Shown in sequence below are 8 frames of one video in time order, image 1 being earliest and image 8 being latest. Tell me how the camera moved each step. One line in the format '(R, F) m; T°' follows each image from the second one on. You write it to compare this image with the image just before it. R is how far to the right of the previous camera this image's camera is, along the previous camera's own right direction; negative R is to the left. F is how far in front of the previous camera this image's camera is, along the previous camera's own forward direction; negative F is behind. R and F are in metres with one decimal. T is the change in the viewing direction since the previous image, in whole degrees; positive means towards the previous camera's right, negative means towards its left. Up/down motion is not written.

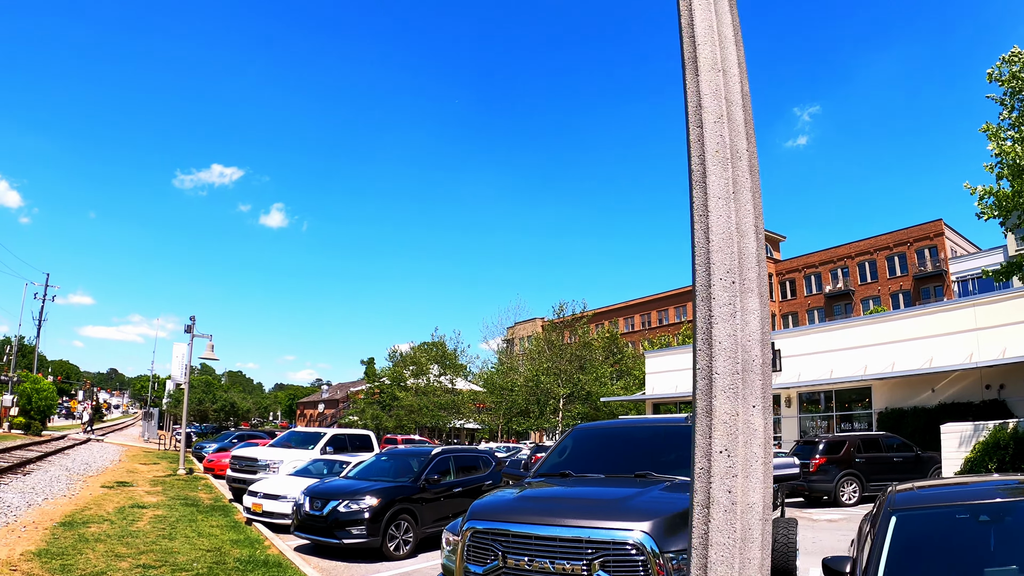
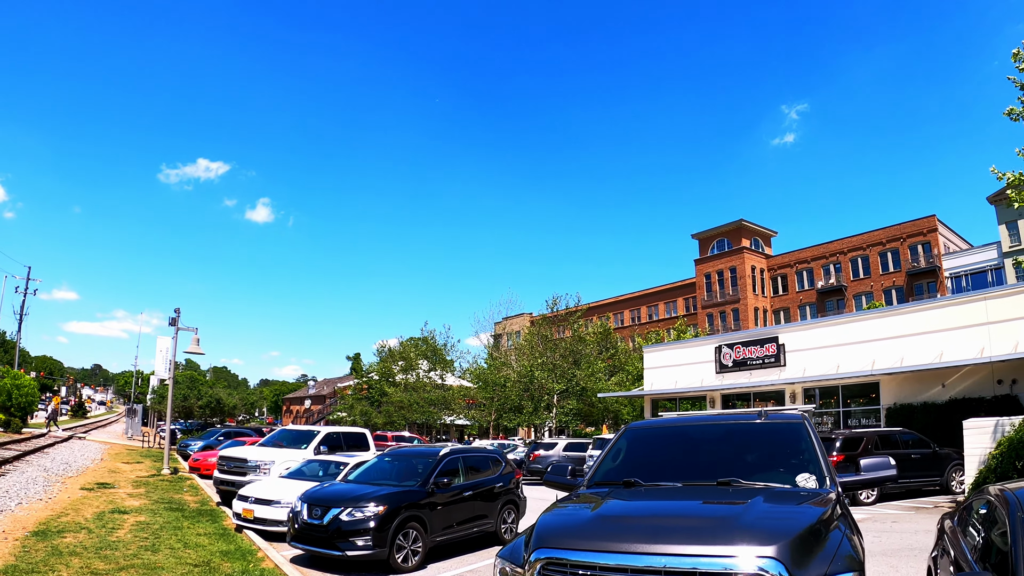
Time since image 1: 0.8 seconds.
(-0.4, +0.7) m; +1°
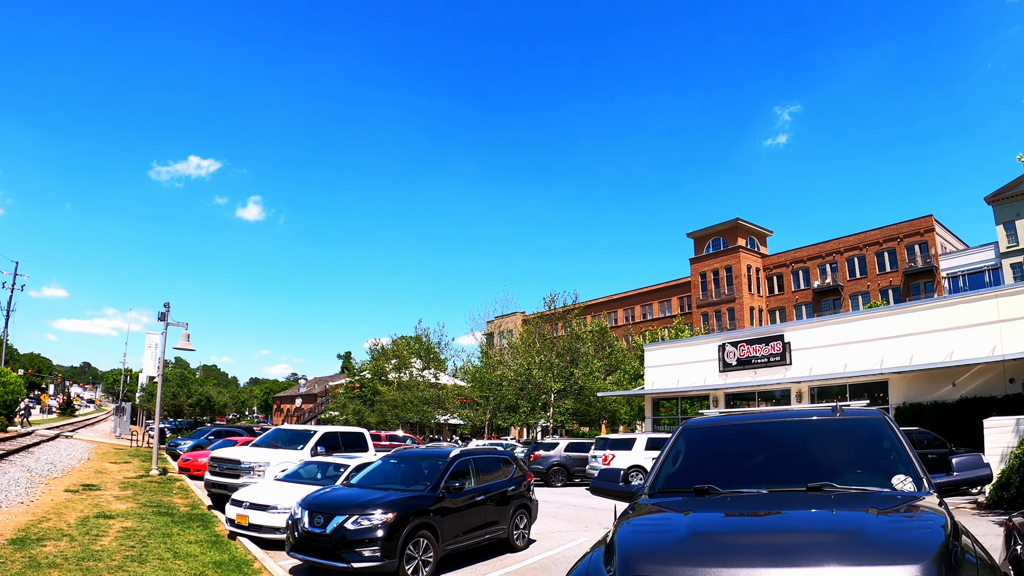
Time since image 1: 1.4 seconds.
(-0.3, +0.6) m; +1°
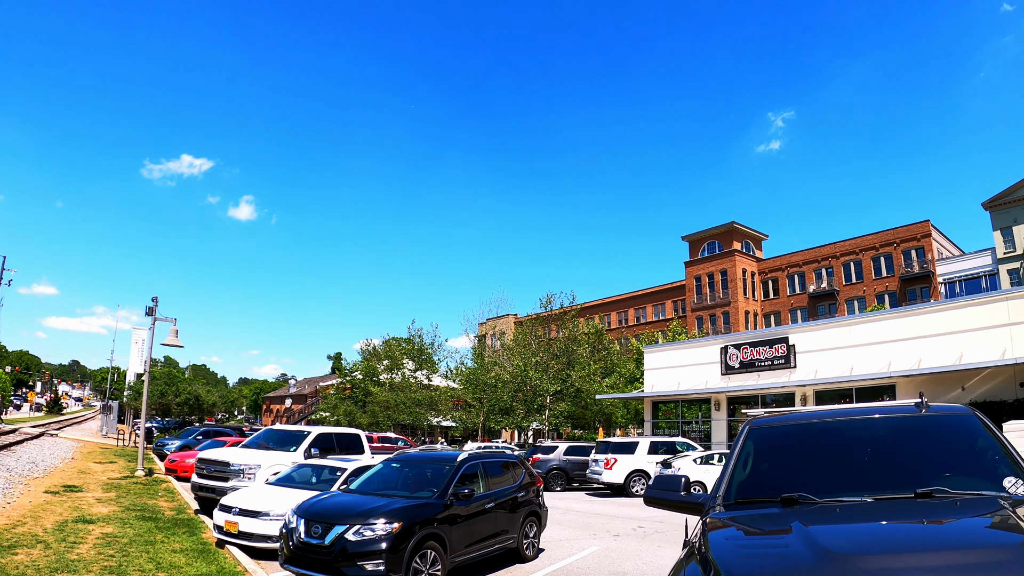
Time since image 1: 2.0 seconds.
(-0.2, +0.6) m; +1°
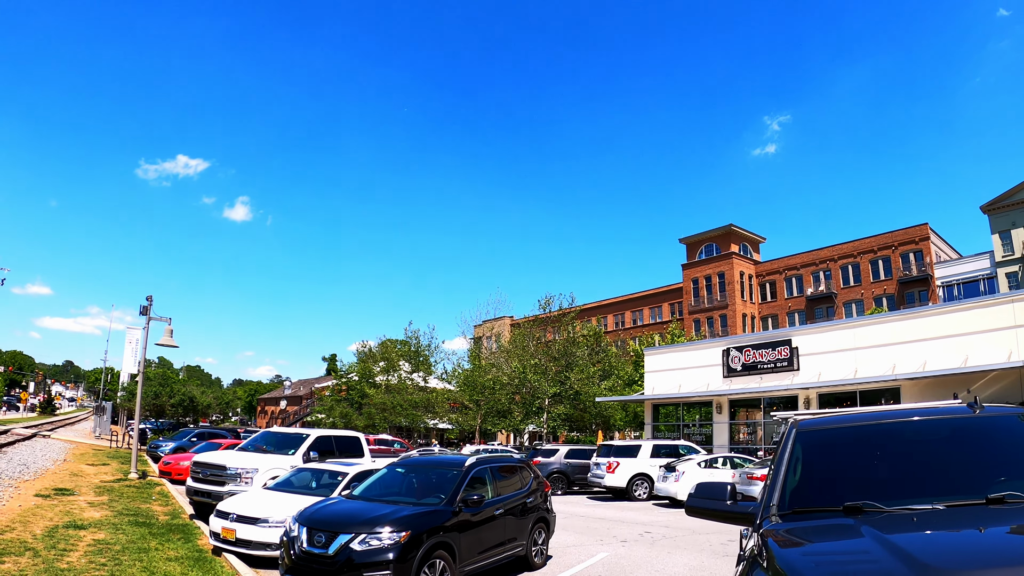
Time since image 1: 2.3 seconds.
(-0.2, +0.3) m; 0°
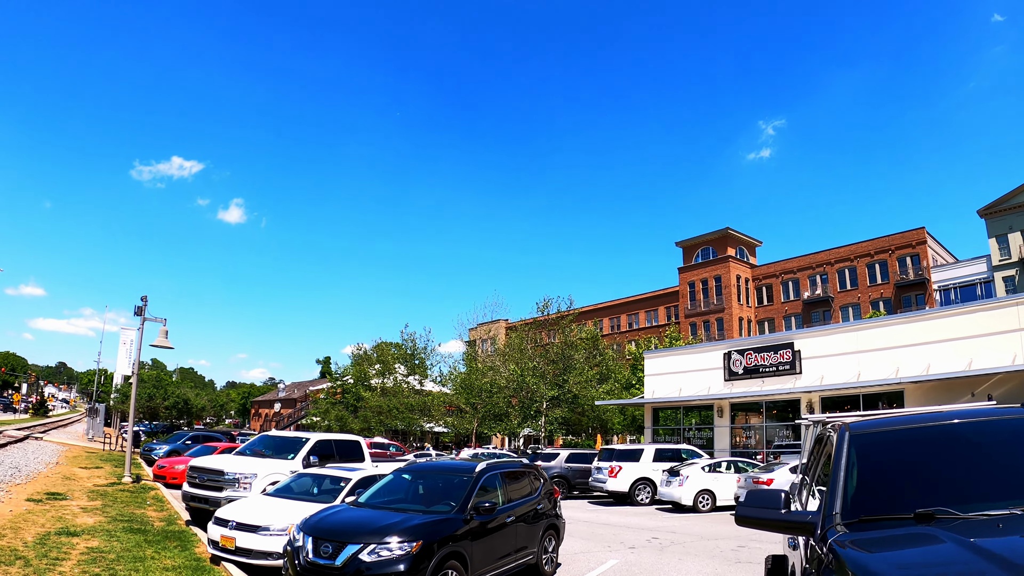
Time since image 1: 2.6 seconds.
(-0.2, +0.2) m; 0°
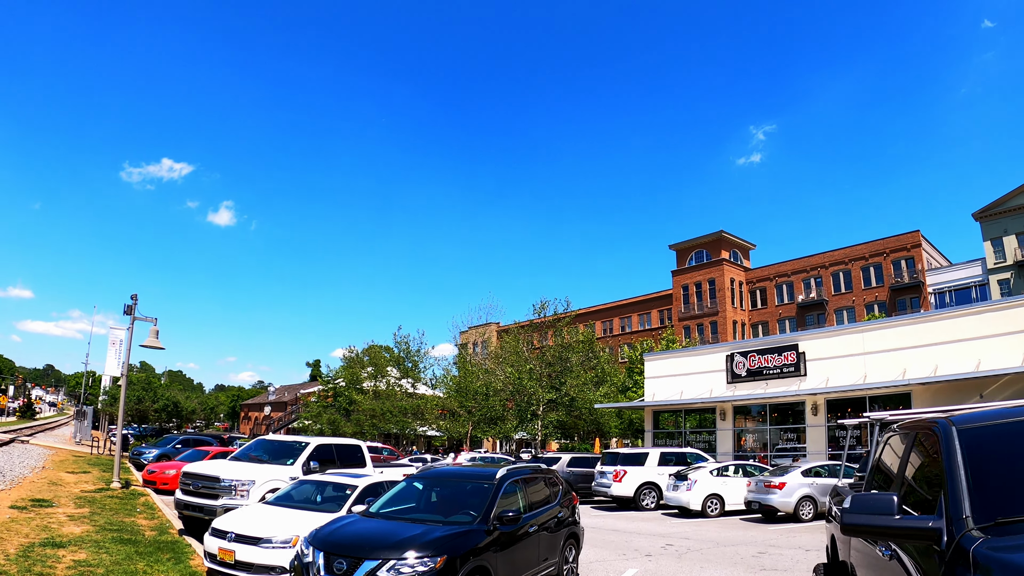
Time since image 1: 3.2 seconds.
(-0.3, +0.5) m; +1°
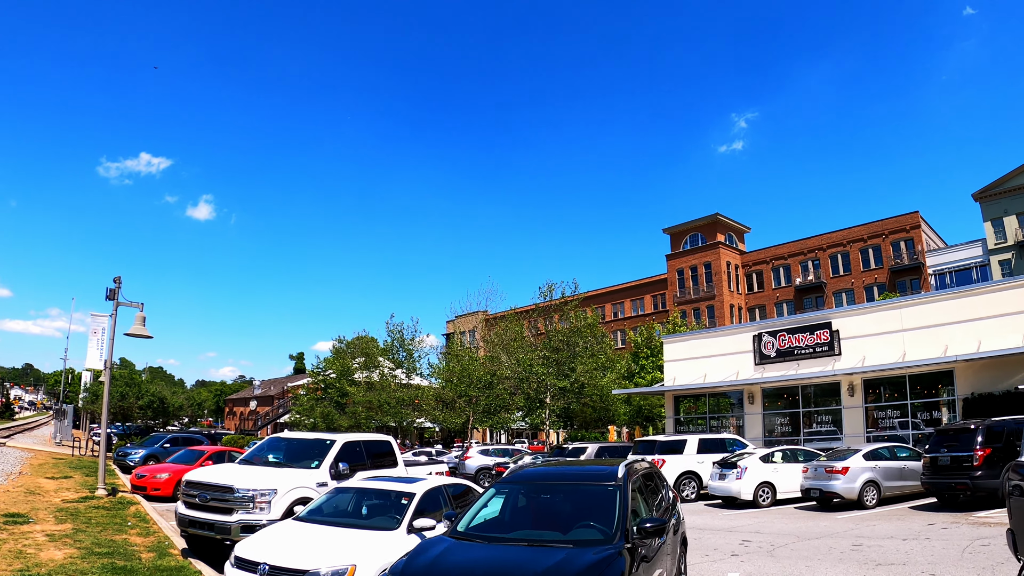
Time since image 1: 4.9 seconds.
(-1.1, +1.7) m; +1°
